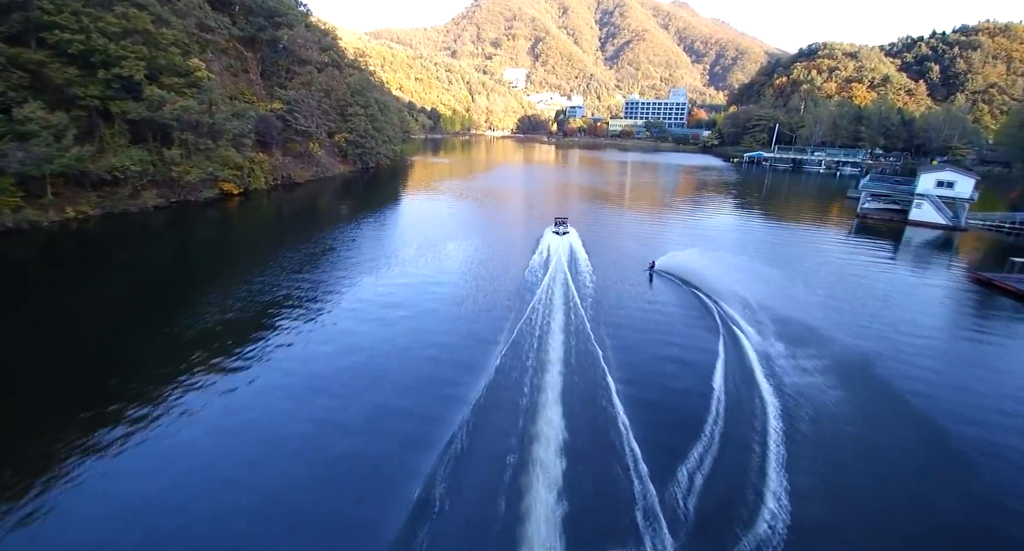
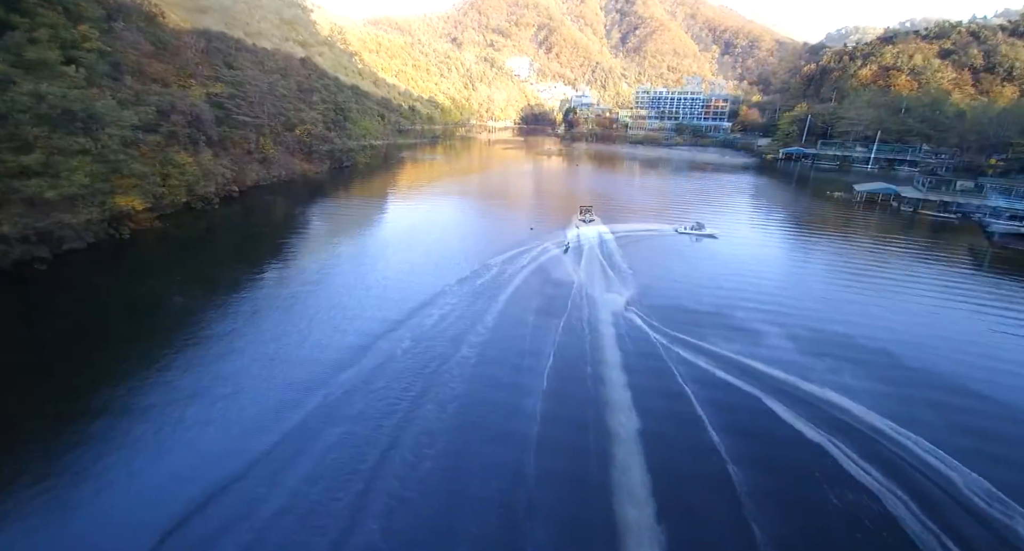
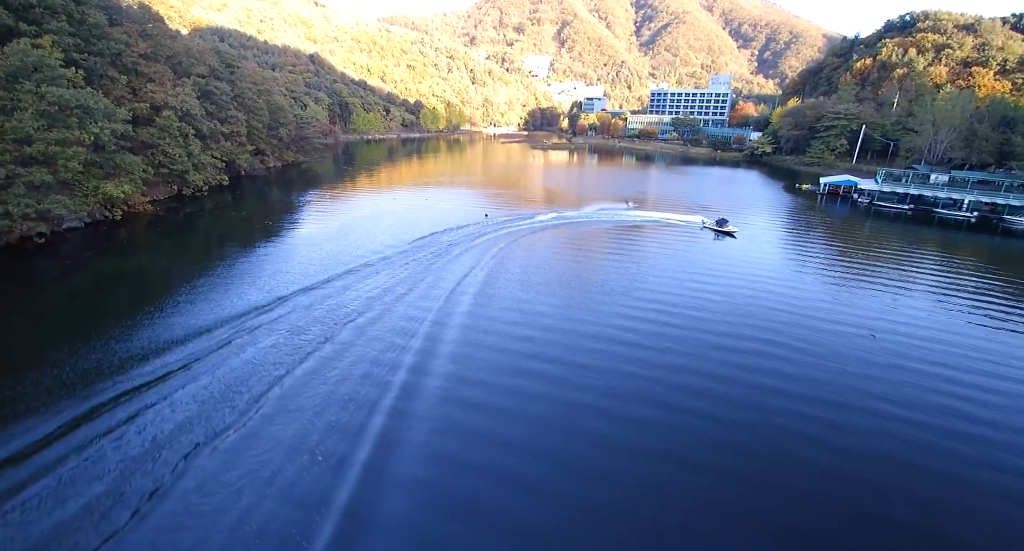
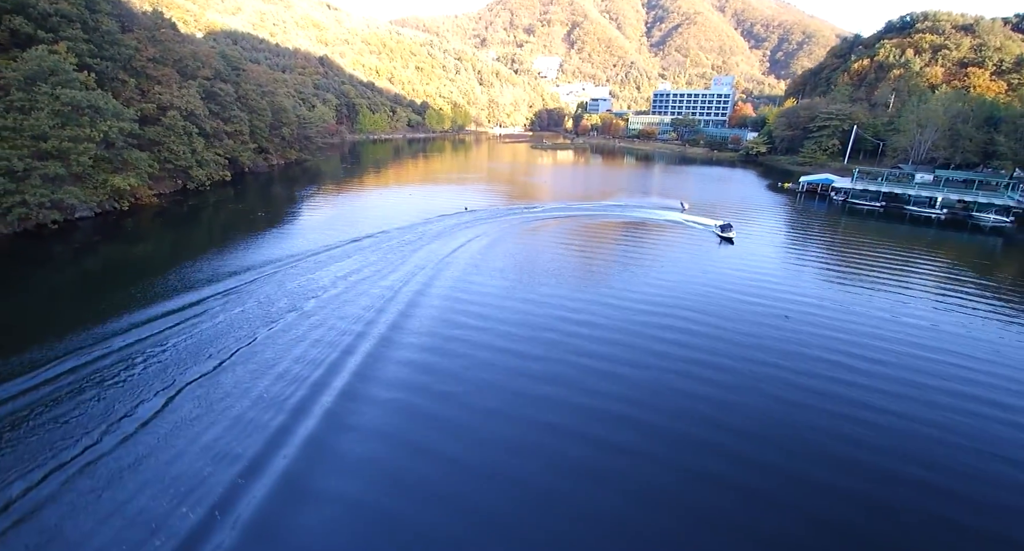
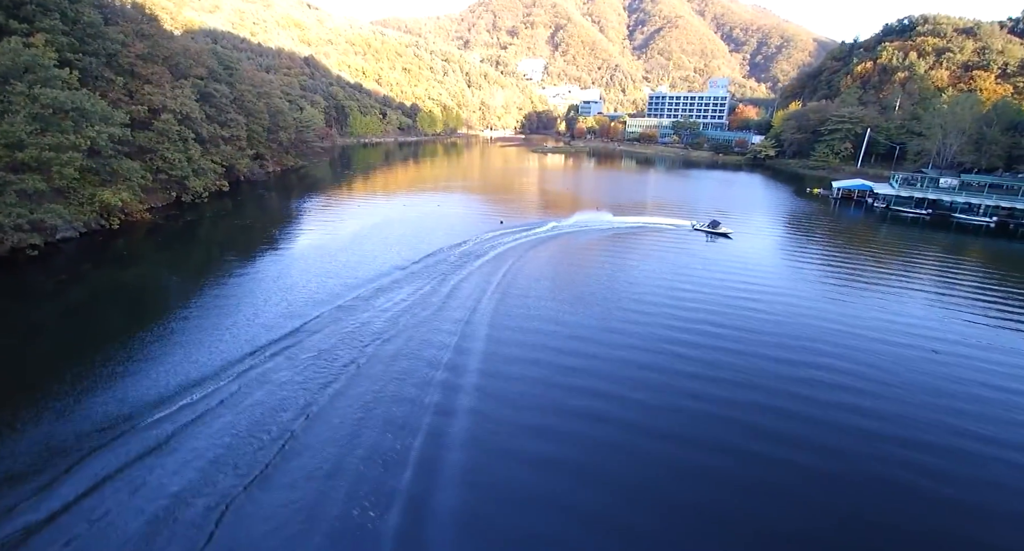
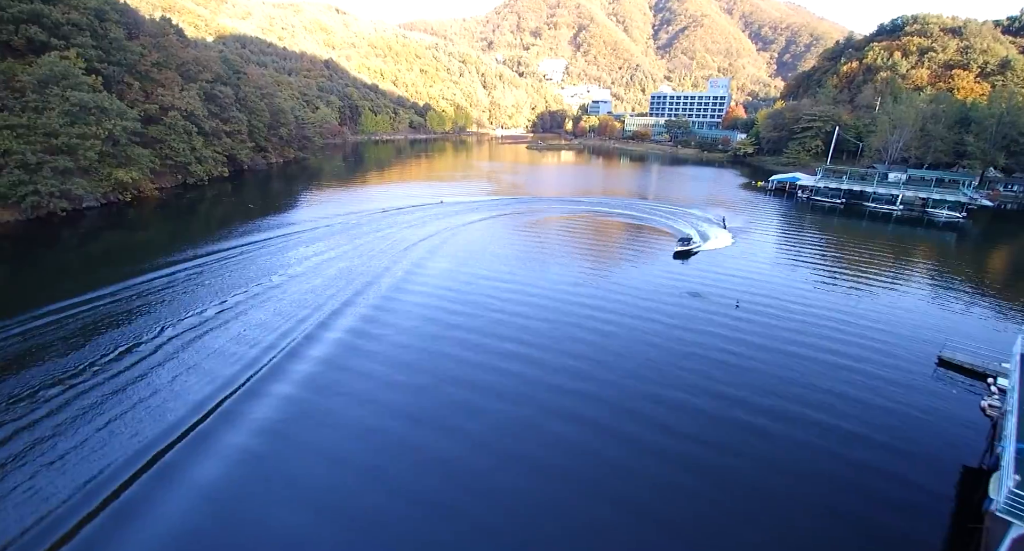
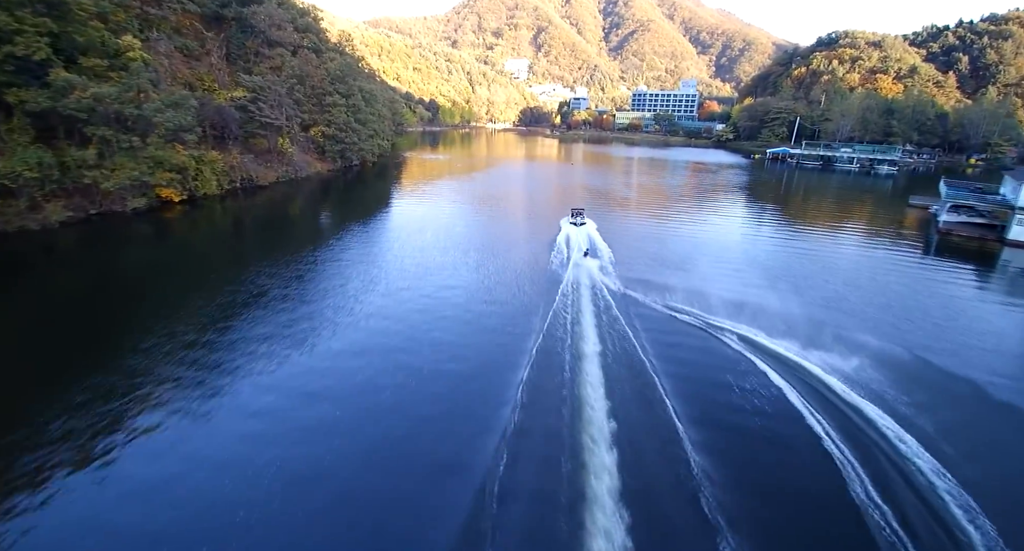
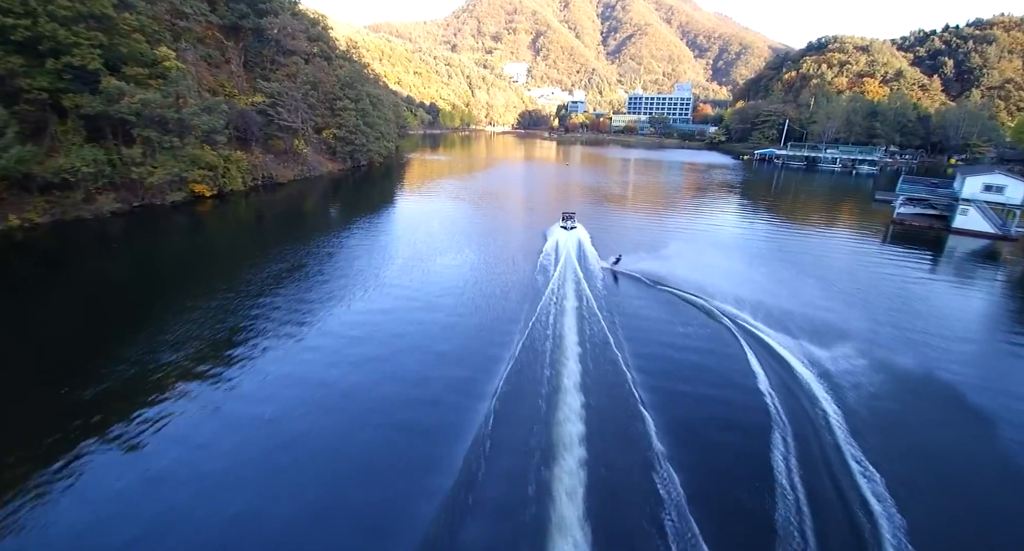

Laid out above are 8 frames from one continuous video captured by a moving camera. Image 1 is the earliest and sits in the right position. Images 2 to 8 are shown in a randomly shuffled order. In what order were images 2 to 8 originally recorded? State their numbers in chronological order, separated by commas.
8, 7, 2, 5, 3, 4, 6
